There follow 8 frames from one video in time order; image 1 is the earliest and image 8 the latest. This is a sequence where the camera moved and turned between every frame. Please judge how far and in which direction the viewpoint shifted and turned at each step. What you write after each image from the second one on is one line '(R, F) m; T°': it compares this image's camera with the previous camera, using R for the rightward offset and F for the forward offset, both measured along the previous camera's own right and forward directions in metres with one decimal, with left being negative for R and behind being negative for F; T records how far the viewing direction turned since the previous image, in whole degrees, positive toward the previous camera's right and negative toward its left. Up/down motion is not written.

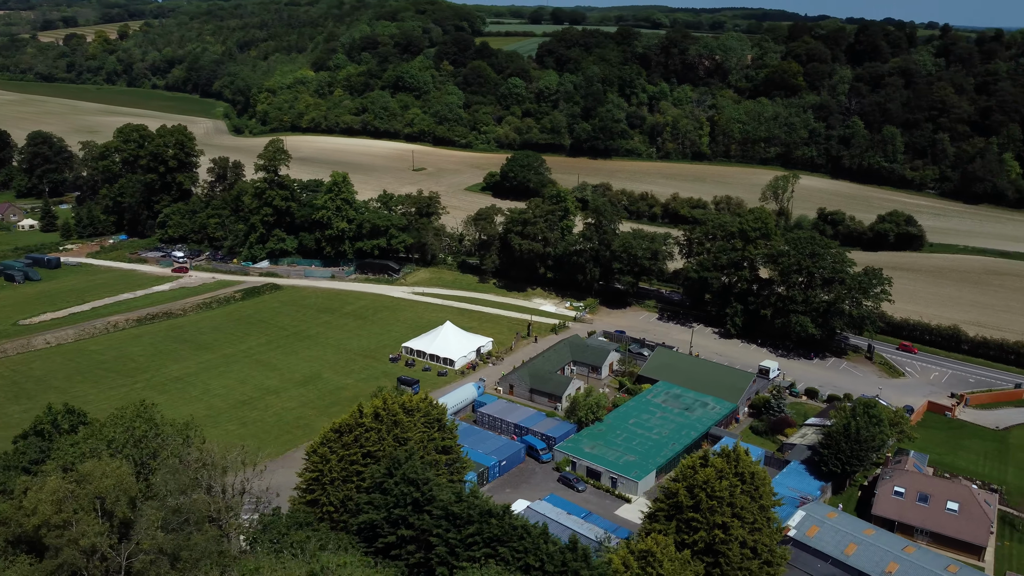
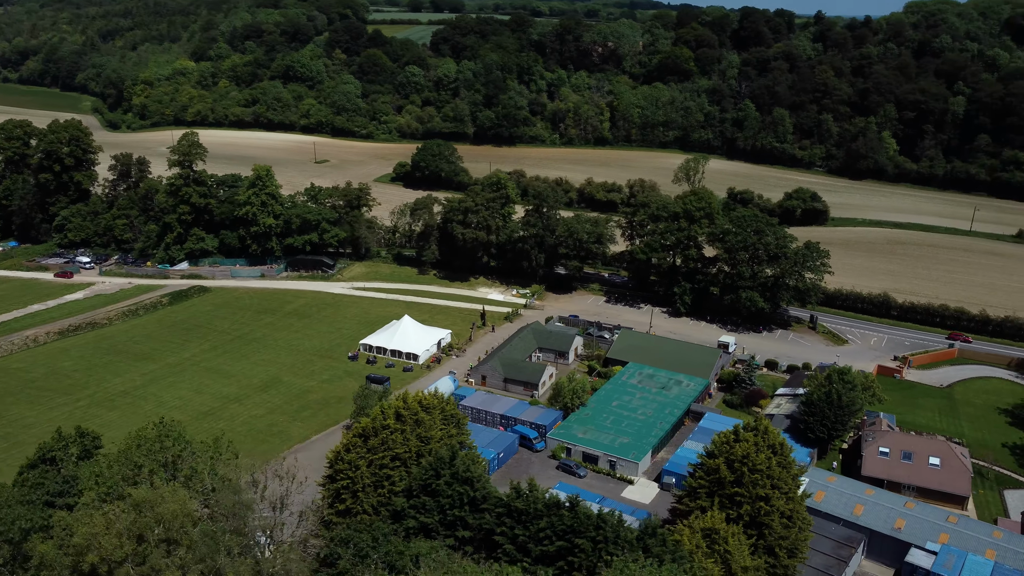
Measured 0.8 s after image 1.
(-6.7, +1.5) m; +8°
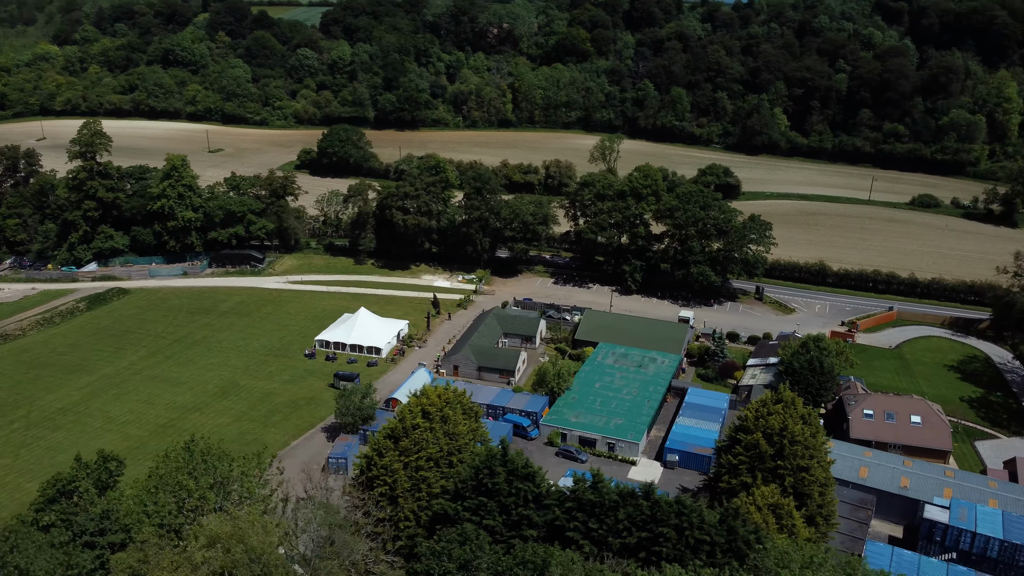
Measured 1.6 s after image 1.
(-6.5, +2.3) m; +8°
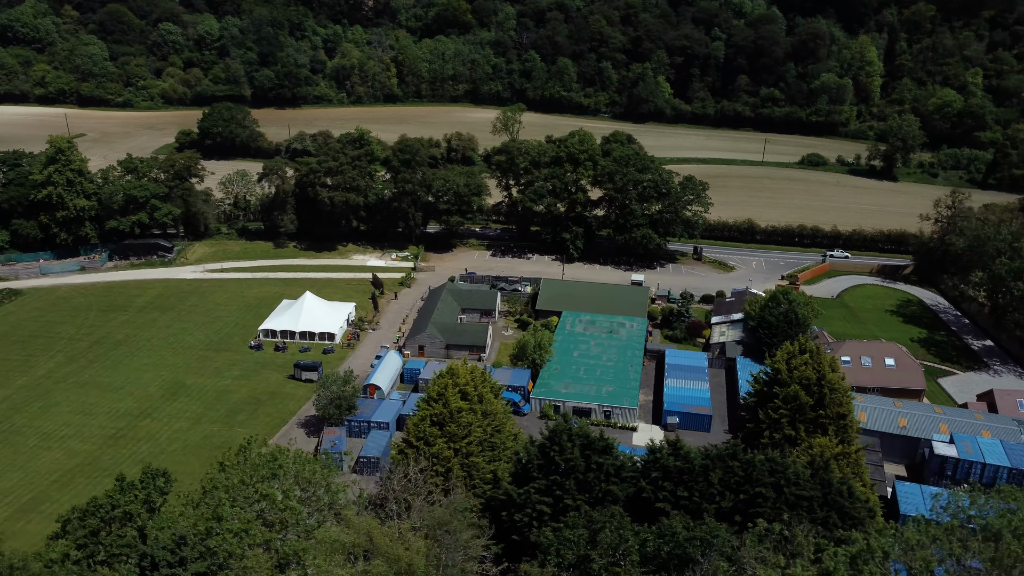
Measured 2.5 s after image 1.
(-6.9, +3.2) m; +9°
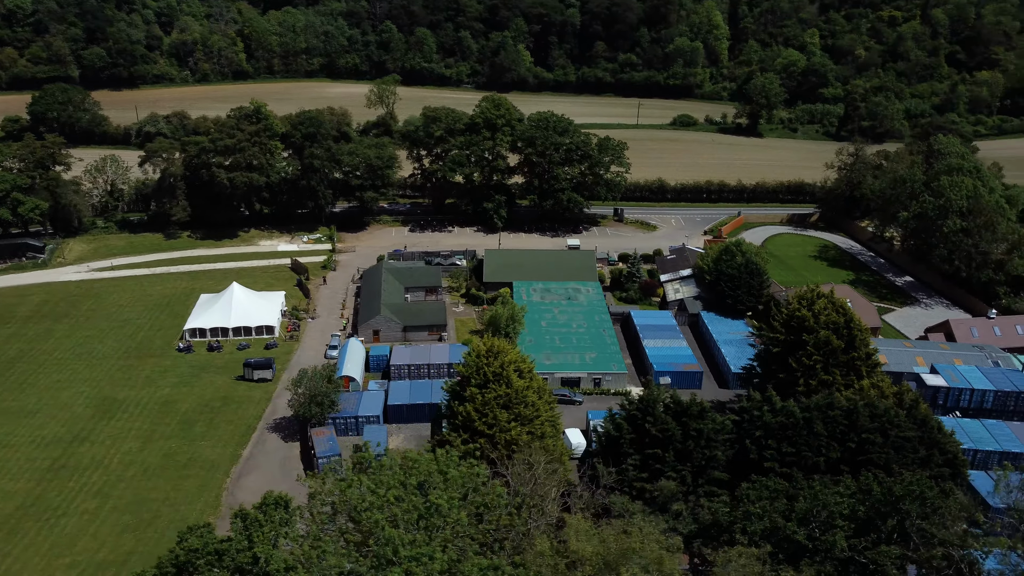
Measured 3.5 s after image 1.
(-7.7, +3.7) m; +11°
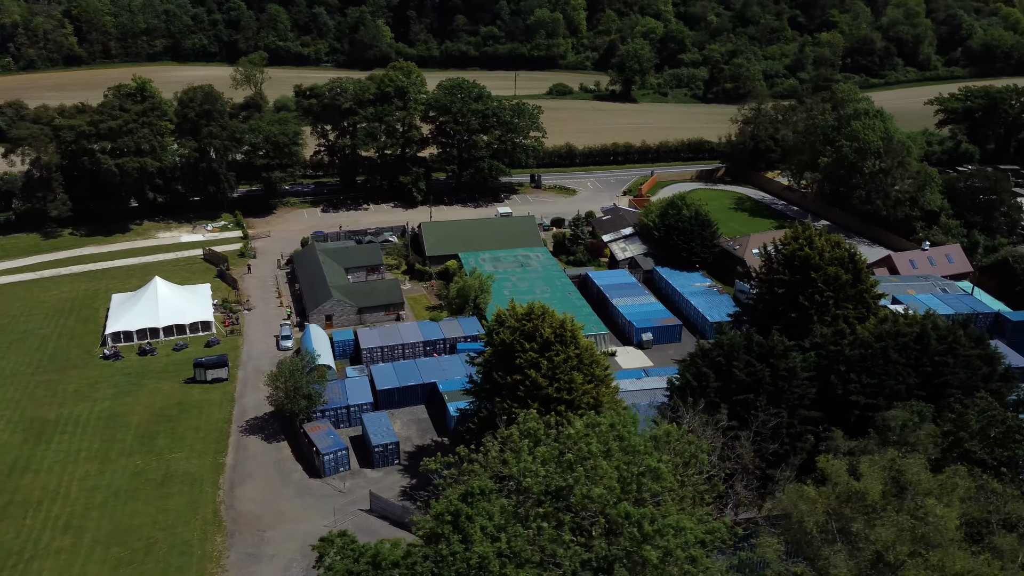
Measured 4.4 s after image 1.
(-6.8, +3.0) m; +11°
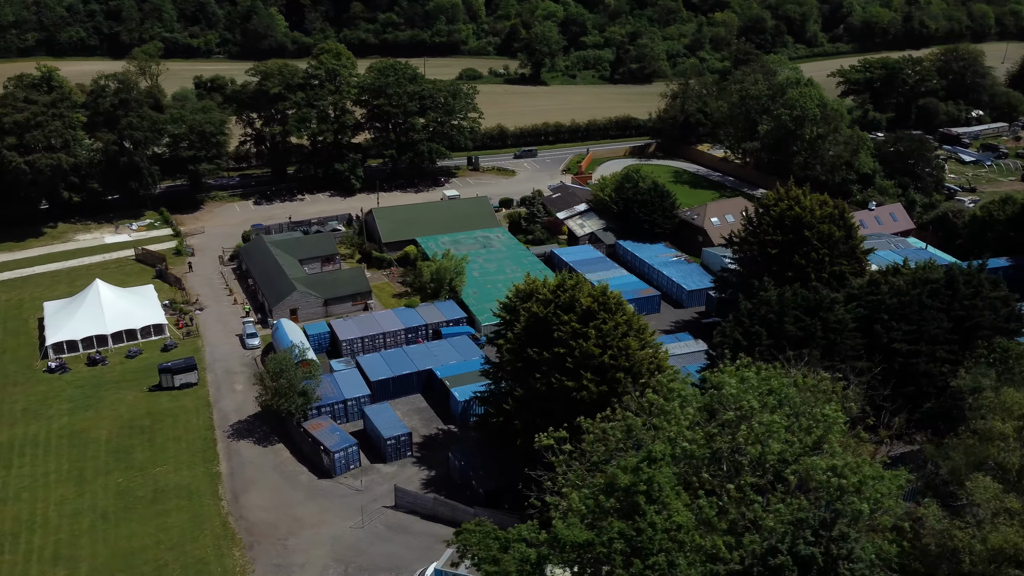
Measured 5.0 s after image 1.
(-4.6, +1.7) m; +7°
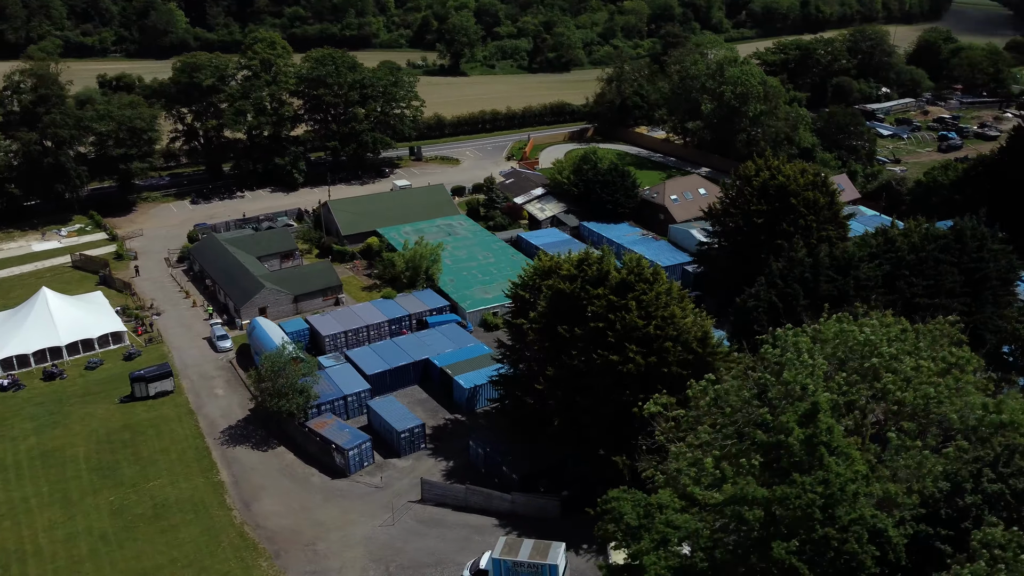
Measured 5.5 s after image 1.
(-3.9, +1.1) m; +7°
